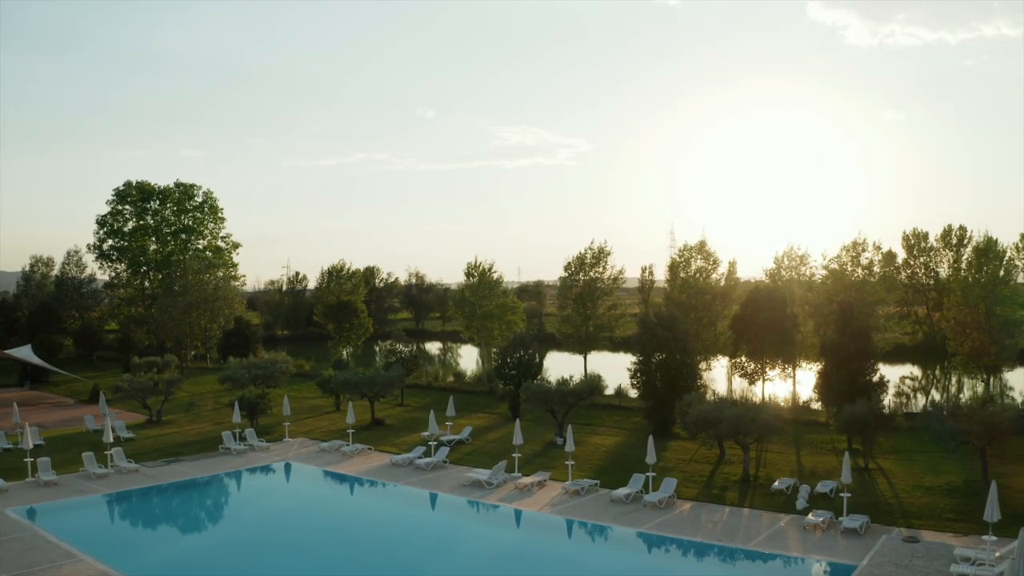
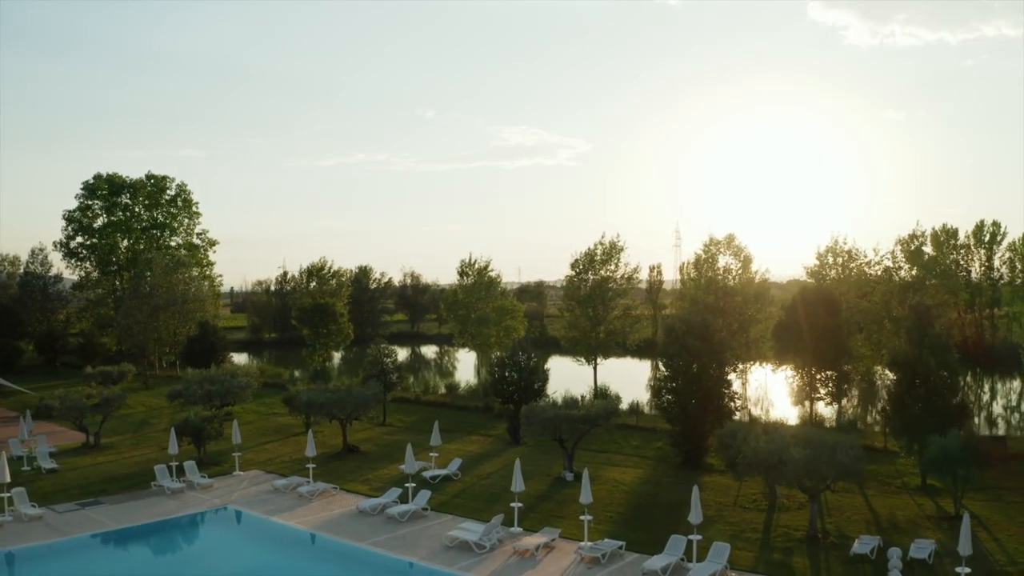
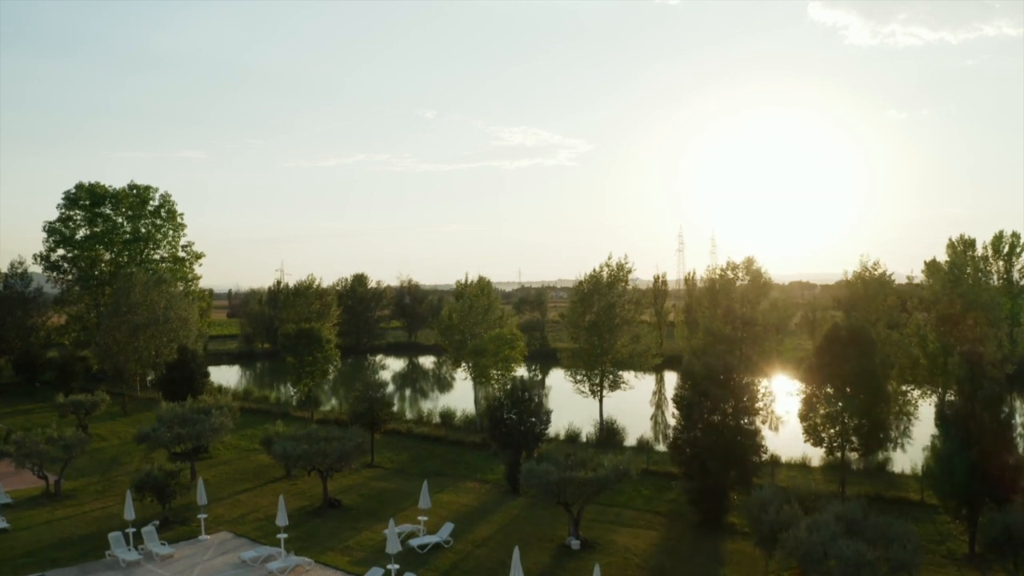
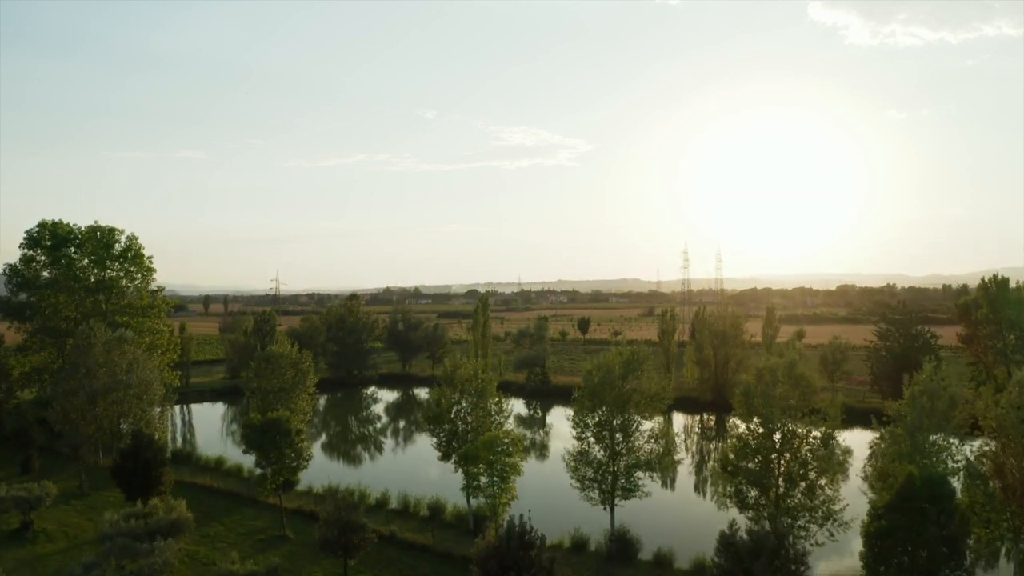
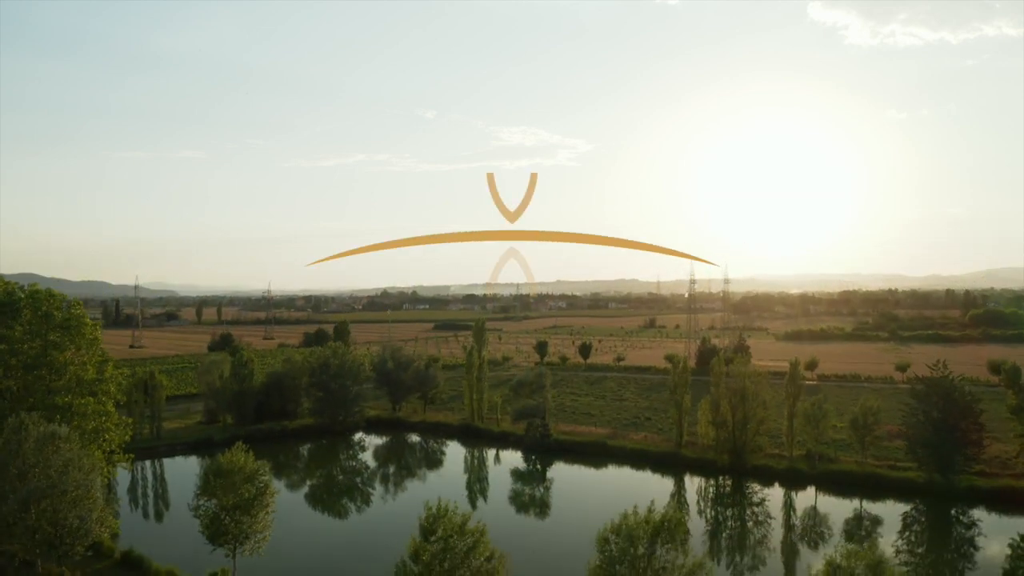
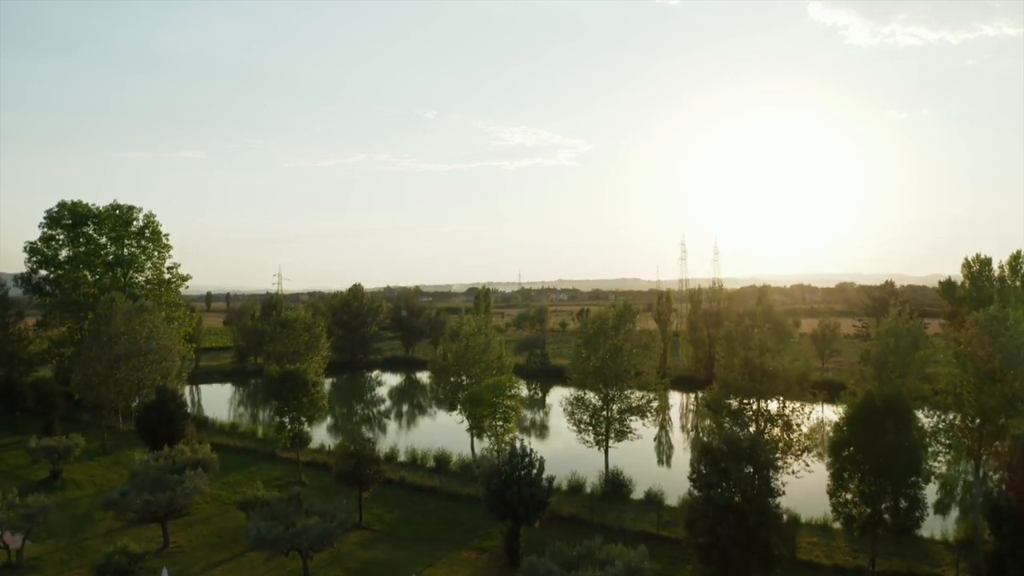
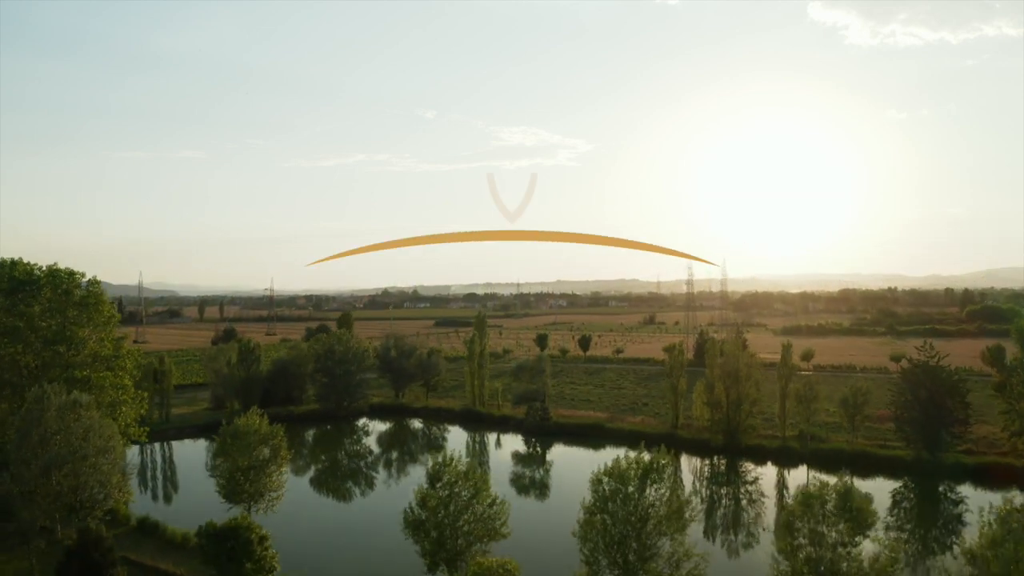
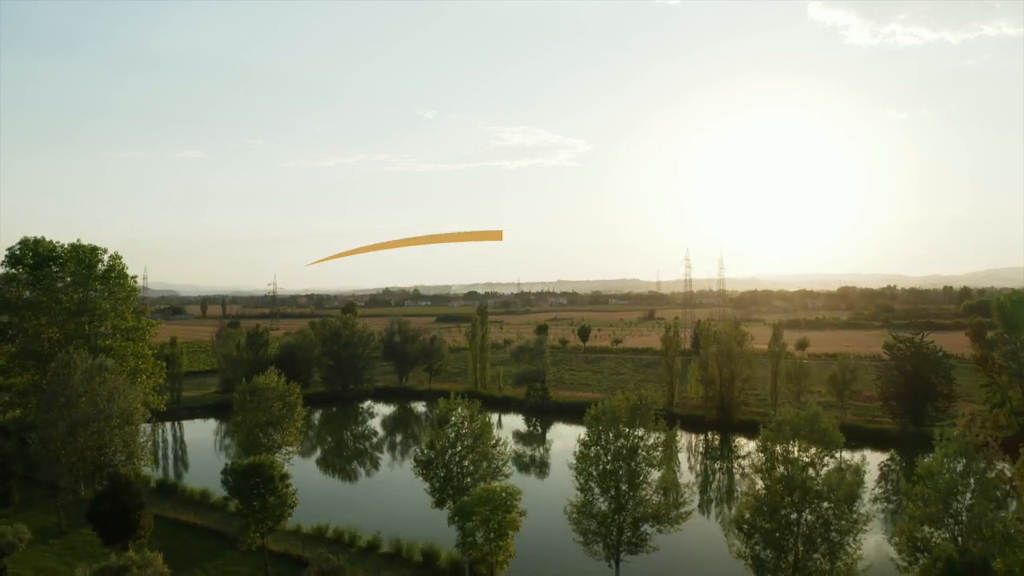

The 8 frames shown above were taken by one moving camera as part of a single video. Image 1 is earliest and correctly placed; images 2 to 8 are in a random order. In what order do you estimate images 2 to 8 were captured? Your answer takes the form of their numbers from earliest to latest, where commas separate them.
2, 3, 6, 4, 8, 7, 5
